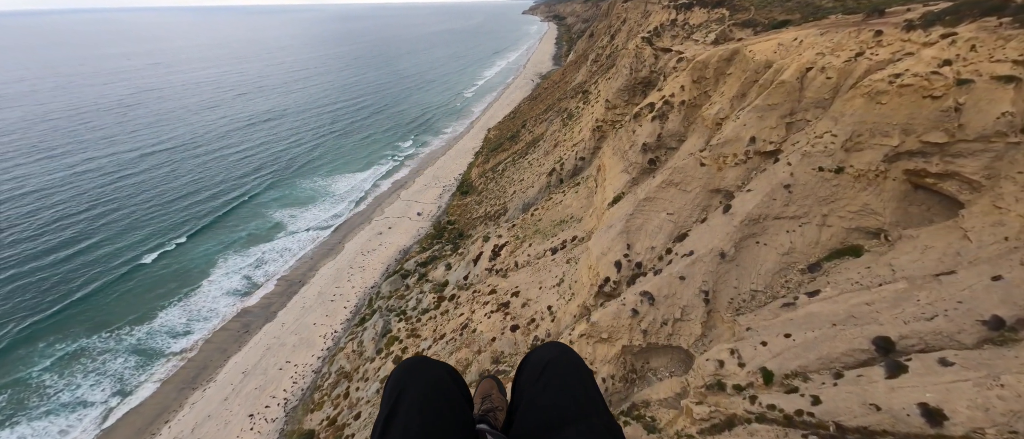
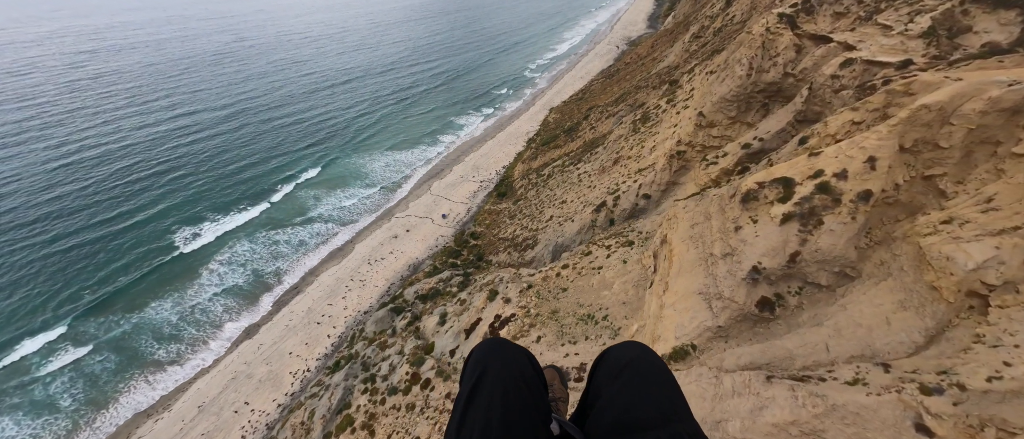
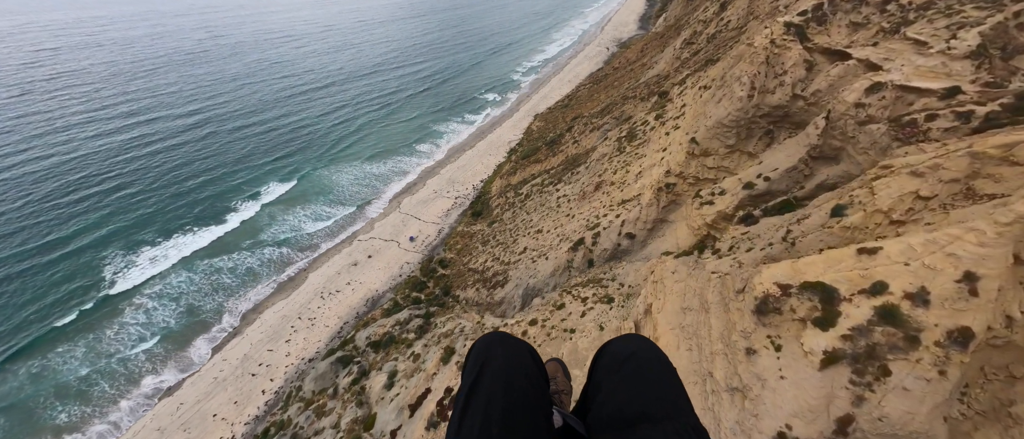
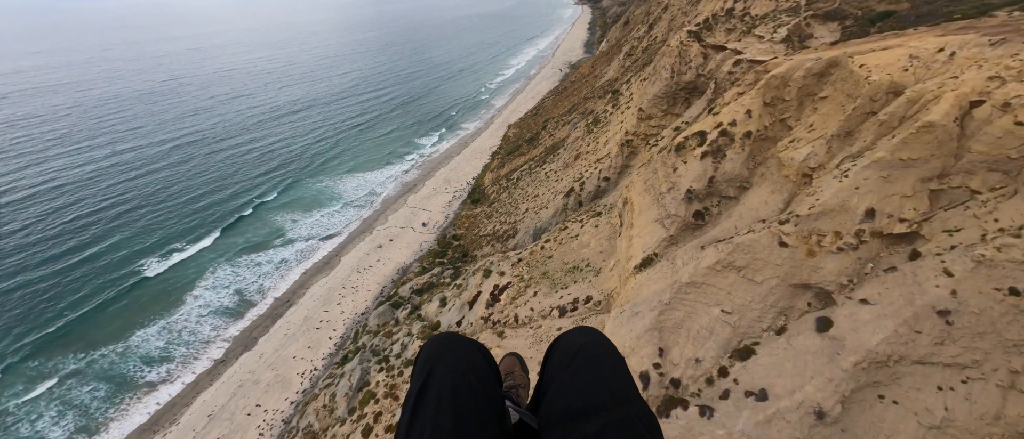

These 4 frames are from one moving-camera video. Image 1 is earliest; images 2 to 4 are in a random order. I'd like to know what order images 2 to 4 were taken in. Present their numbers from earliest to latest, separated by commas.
4, 2, 3
